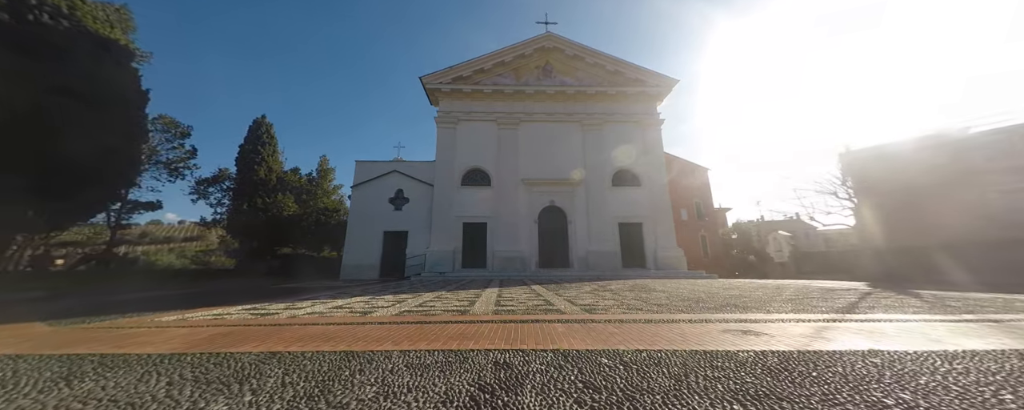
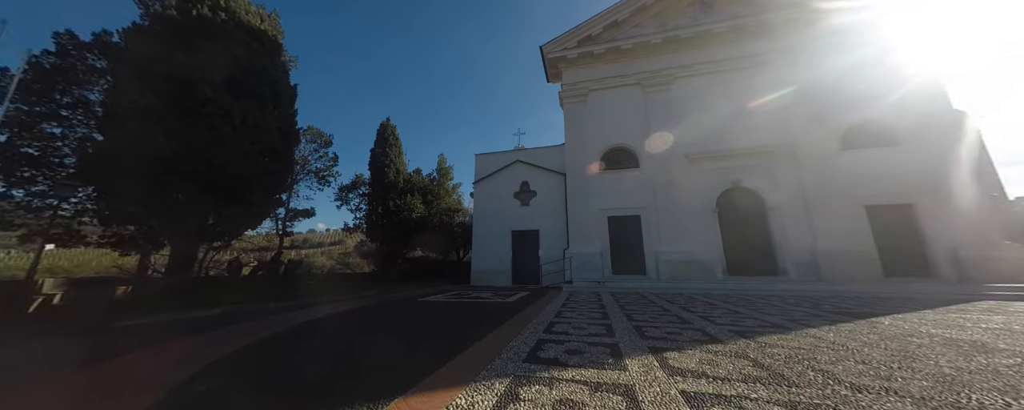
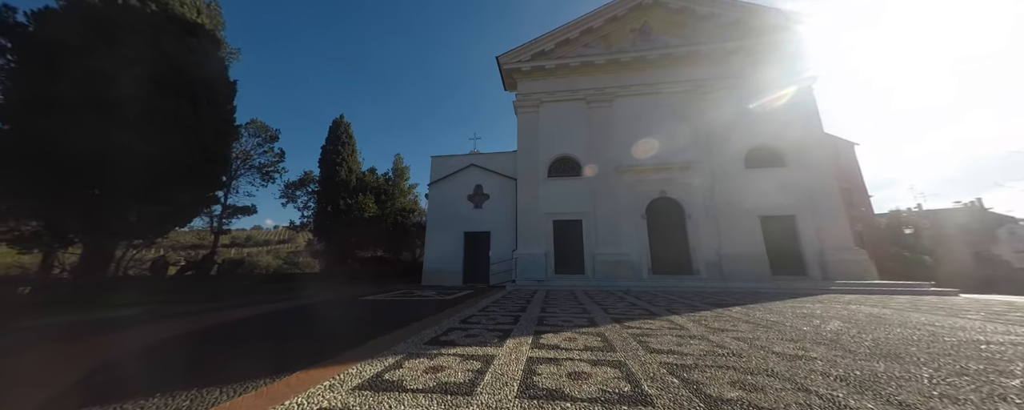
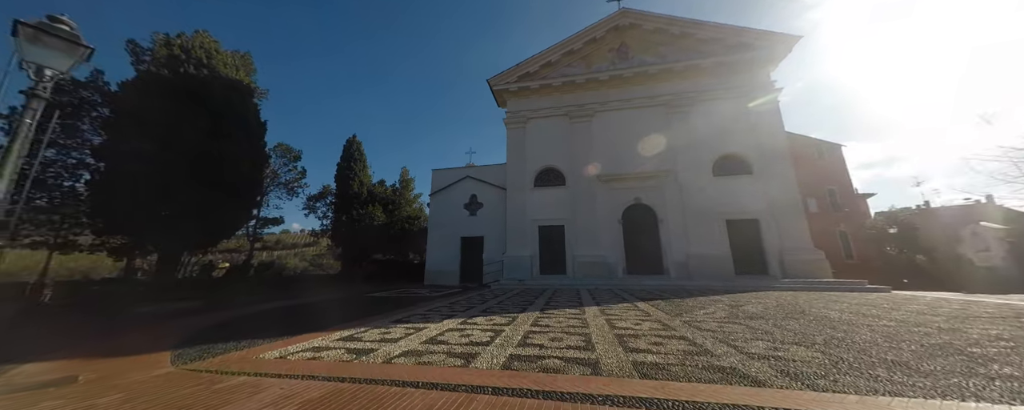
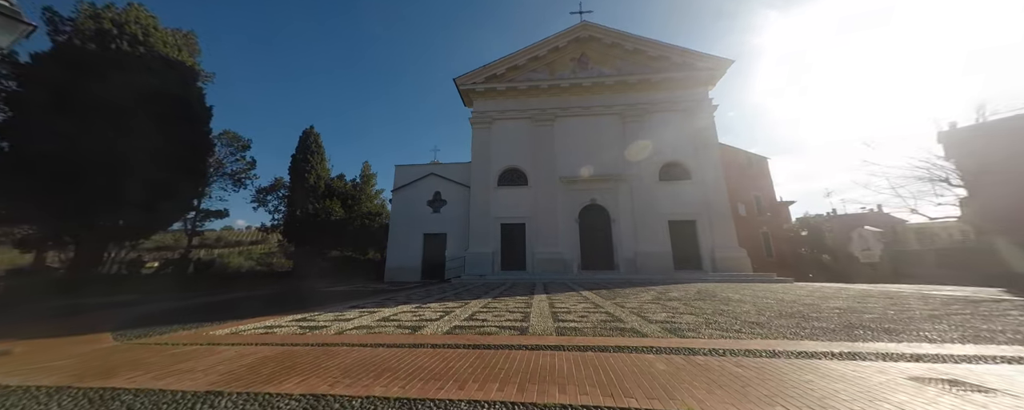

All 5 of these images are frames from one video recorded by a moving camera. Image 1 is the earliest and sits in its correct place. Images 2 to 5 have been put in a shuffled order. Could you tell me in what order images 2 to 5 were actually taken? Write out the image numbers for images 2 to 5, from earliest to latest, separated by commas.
5, 4, 3, 2
